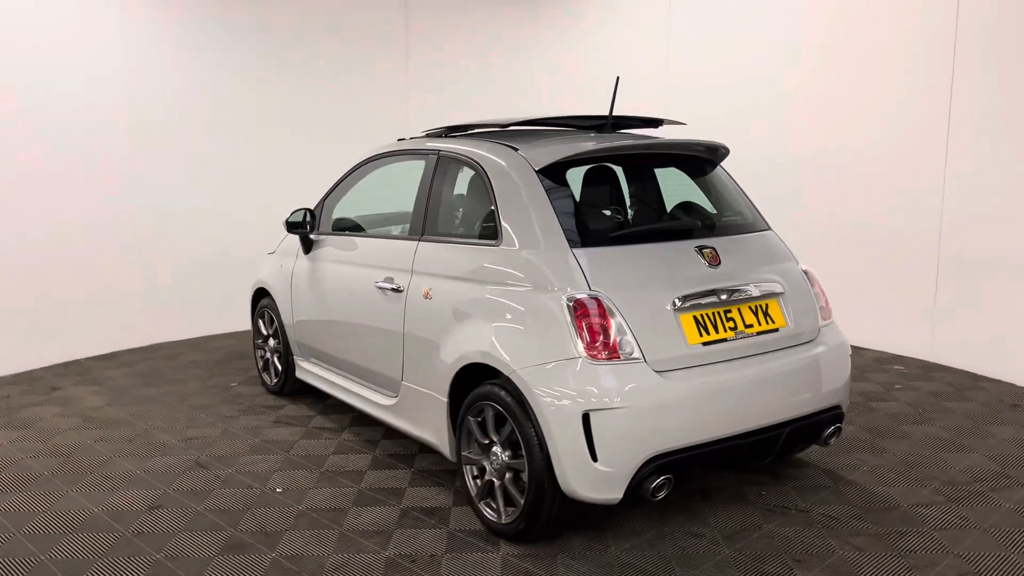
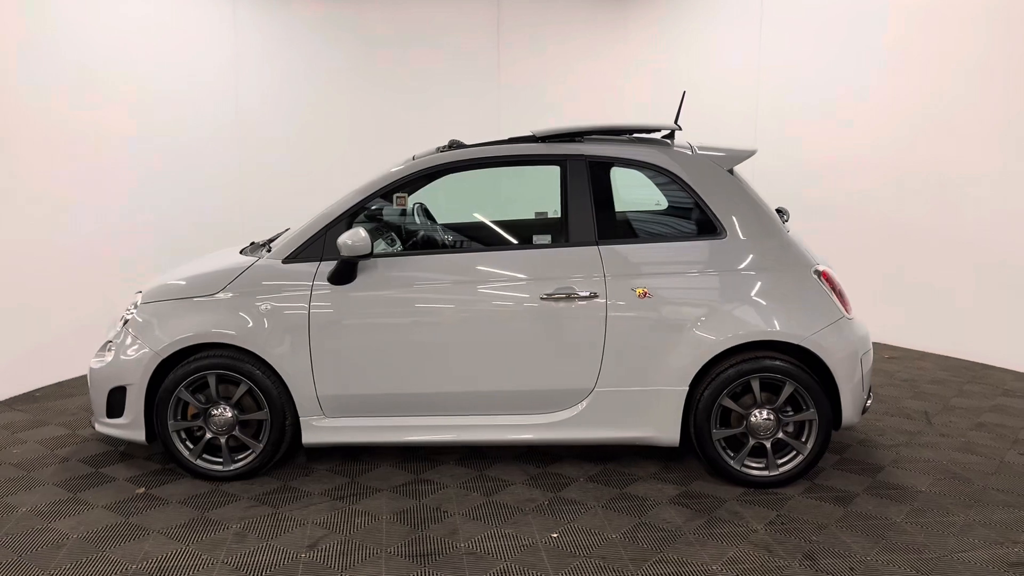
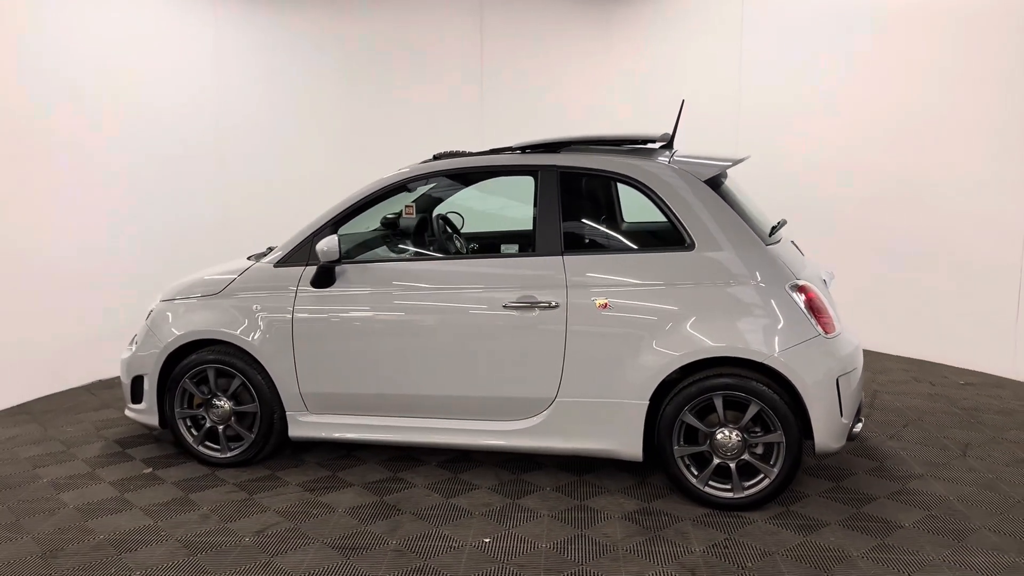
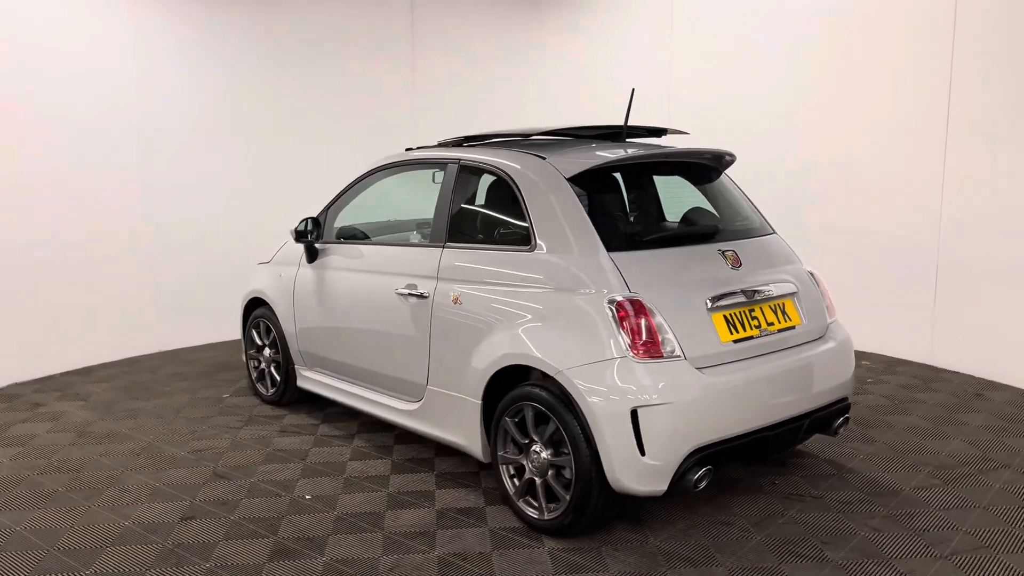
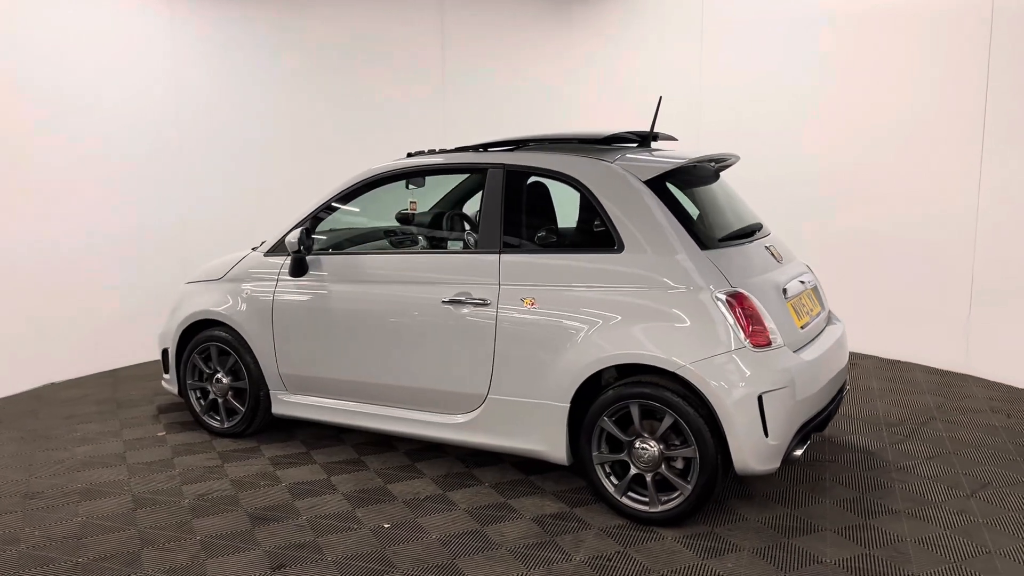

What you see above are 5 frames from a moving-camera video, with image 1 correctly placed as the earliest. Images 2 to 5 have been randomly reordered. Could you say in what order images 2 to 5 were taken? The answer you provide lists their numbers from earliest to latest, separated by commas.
4, 5, 3, 2
